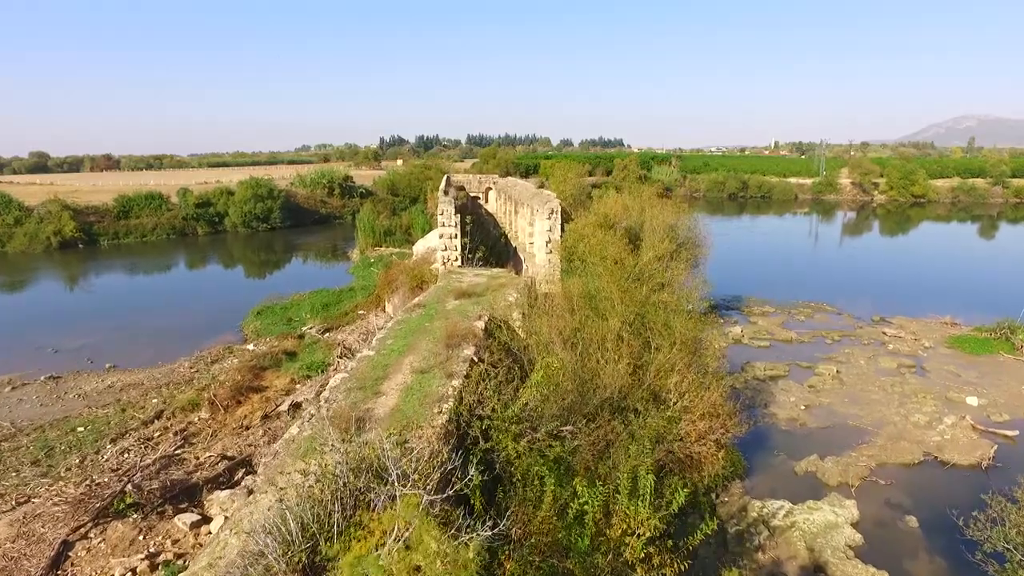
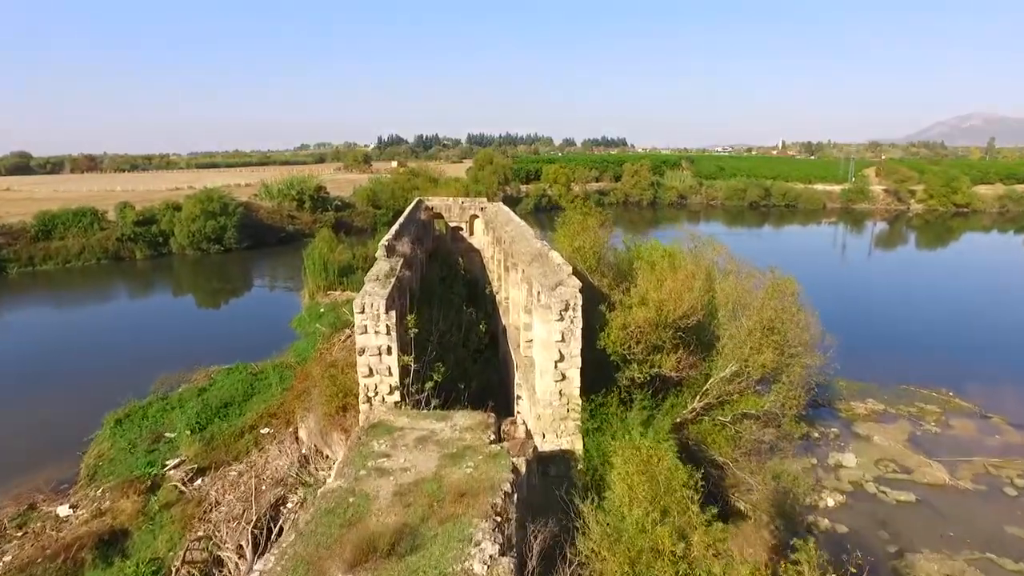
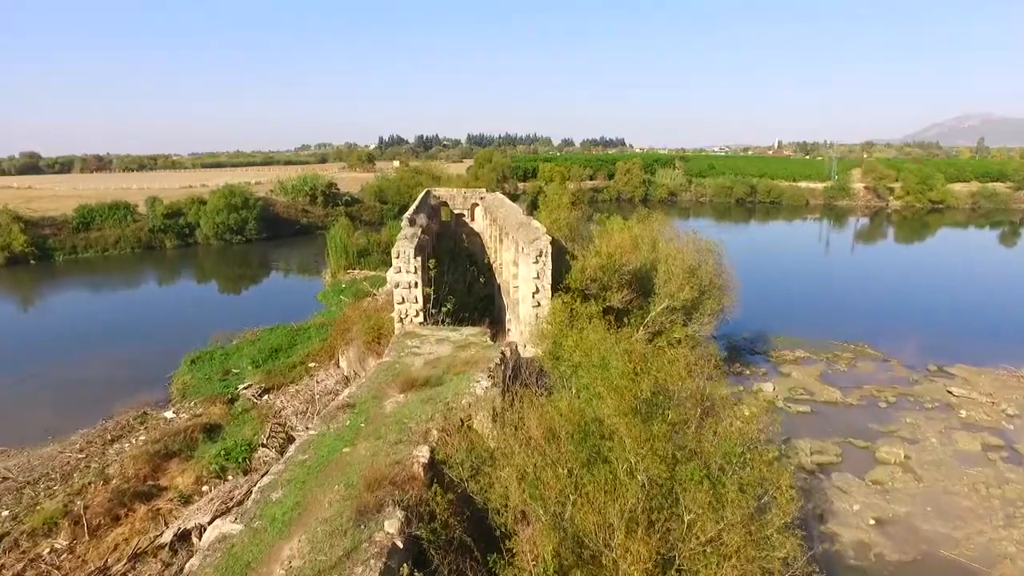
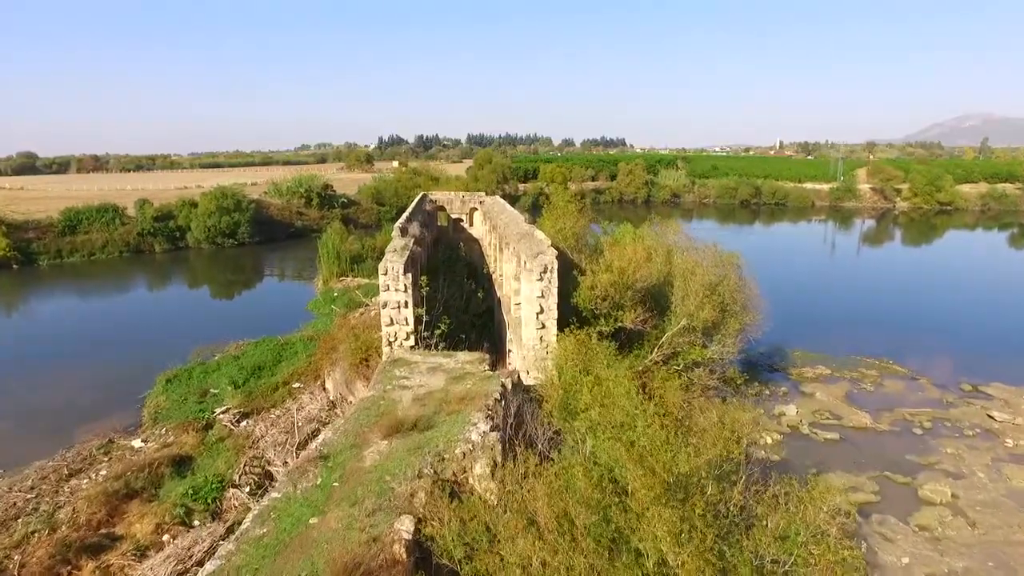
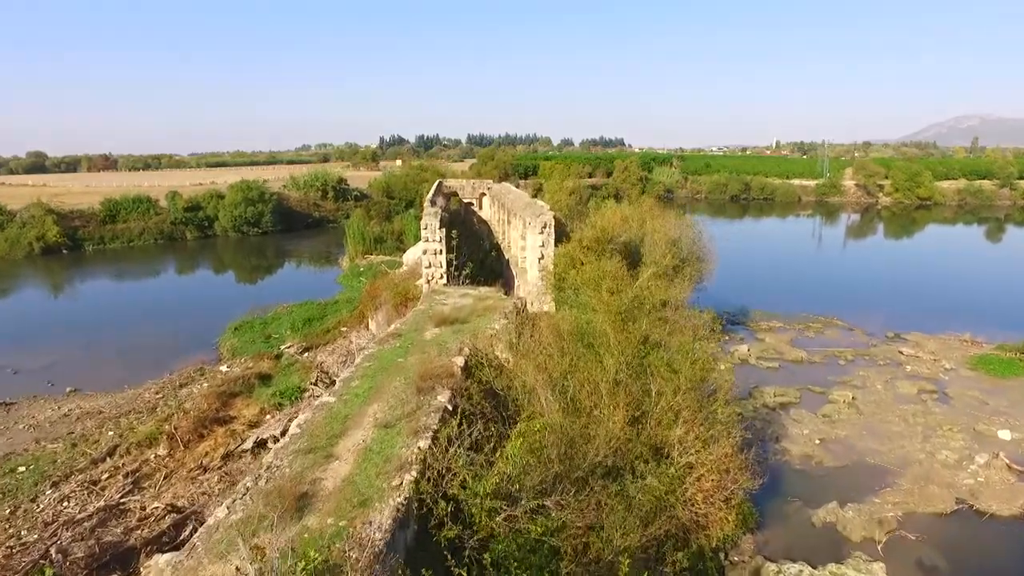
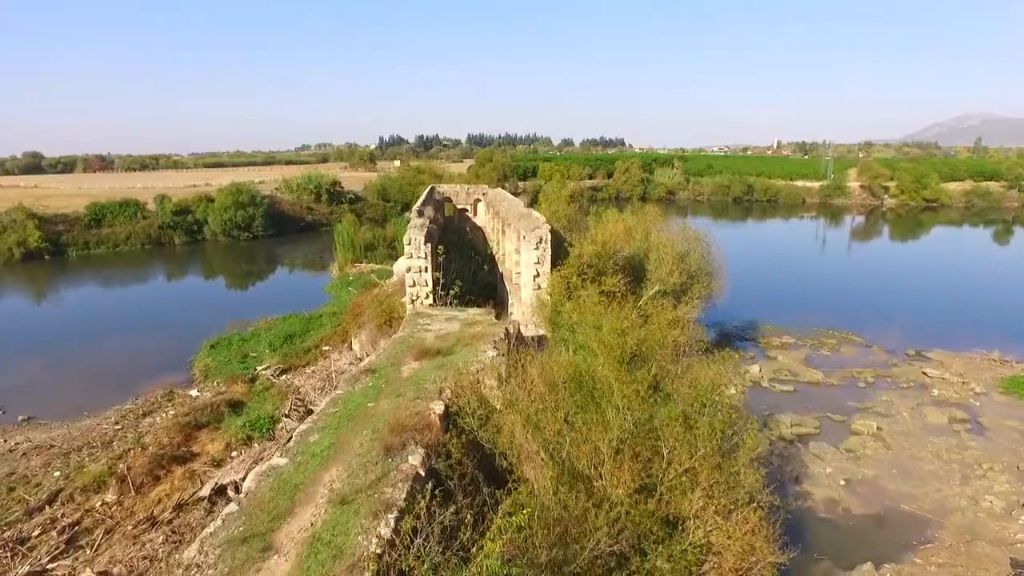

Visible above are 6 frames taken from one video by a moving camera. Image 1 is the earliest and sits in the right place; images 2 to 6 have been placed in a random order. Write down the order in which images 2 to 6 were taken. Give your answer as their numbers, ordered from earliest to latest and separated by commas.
5, 6, 3, 4, 2
